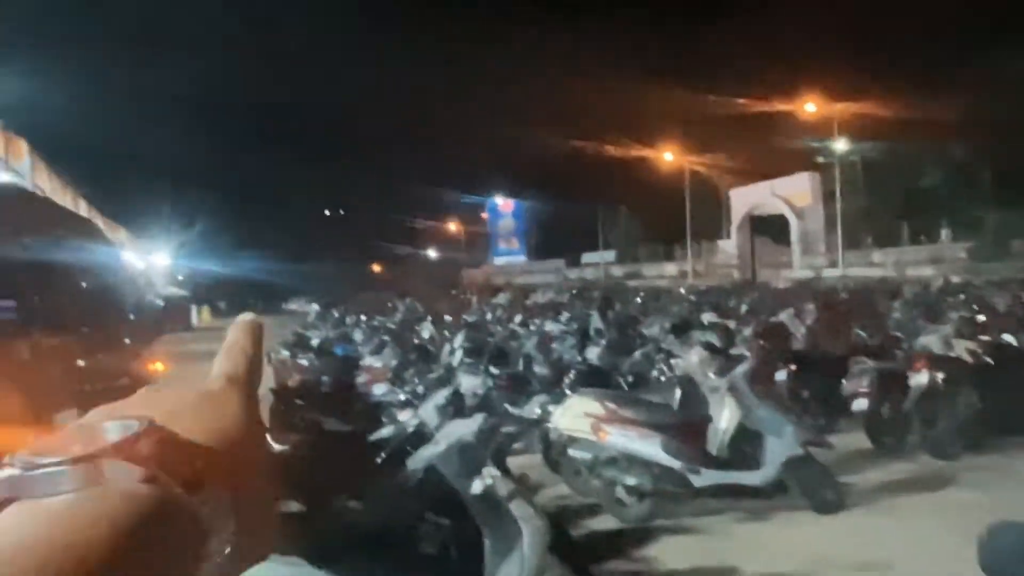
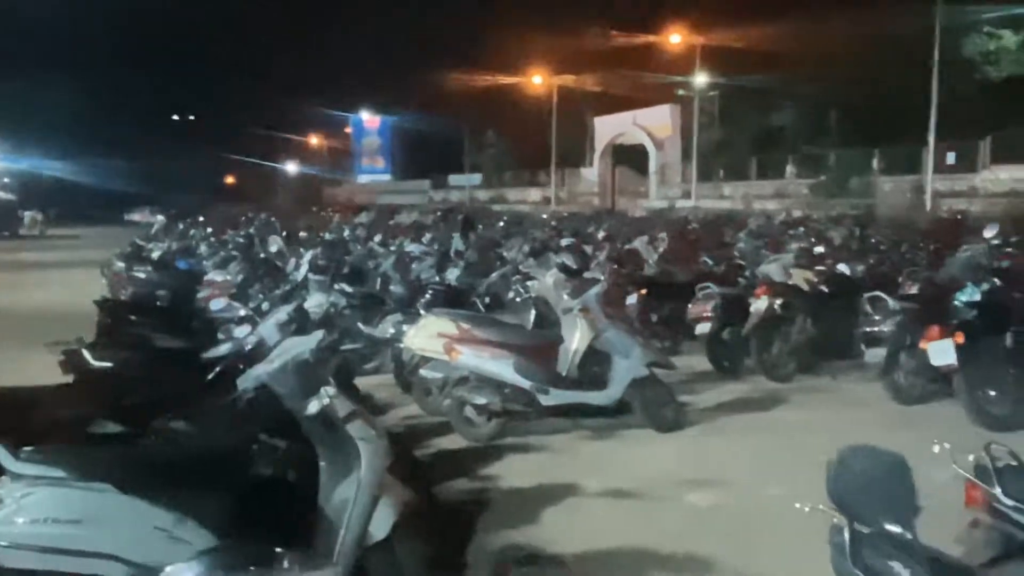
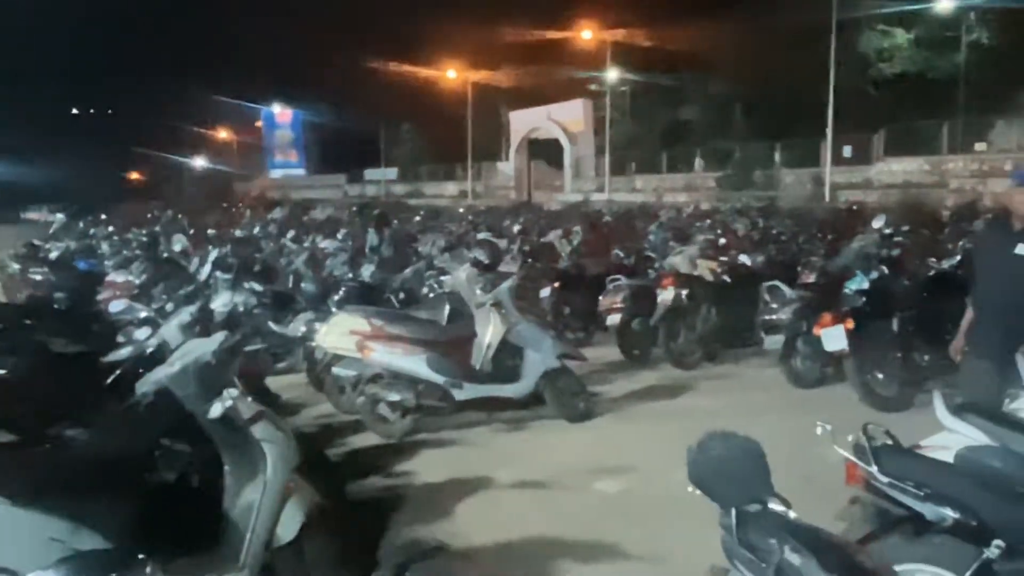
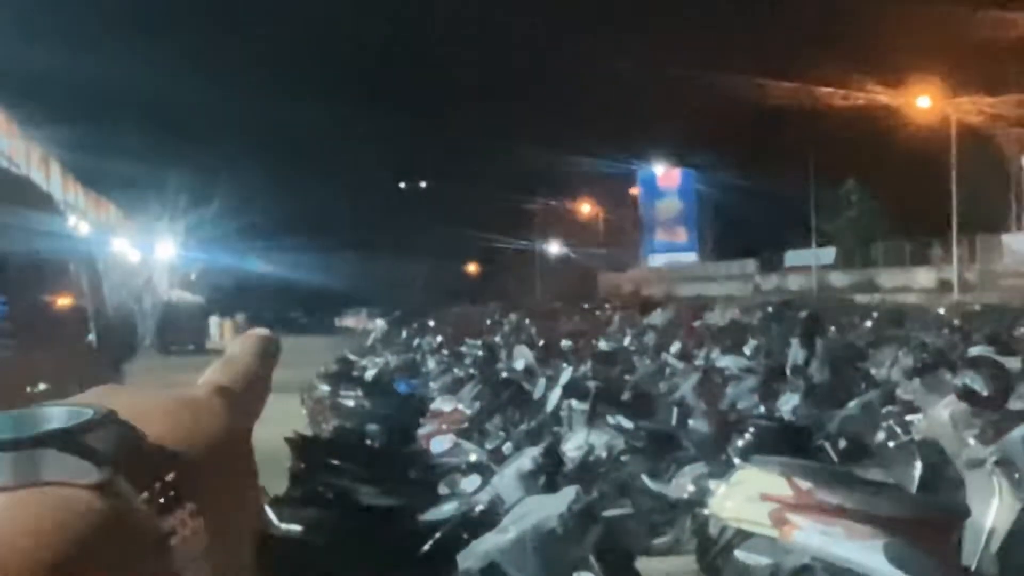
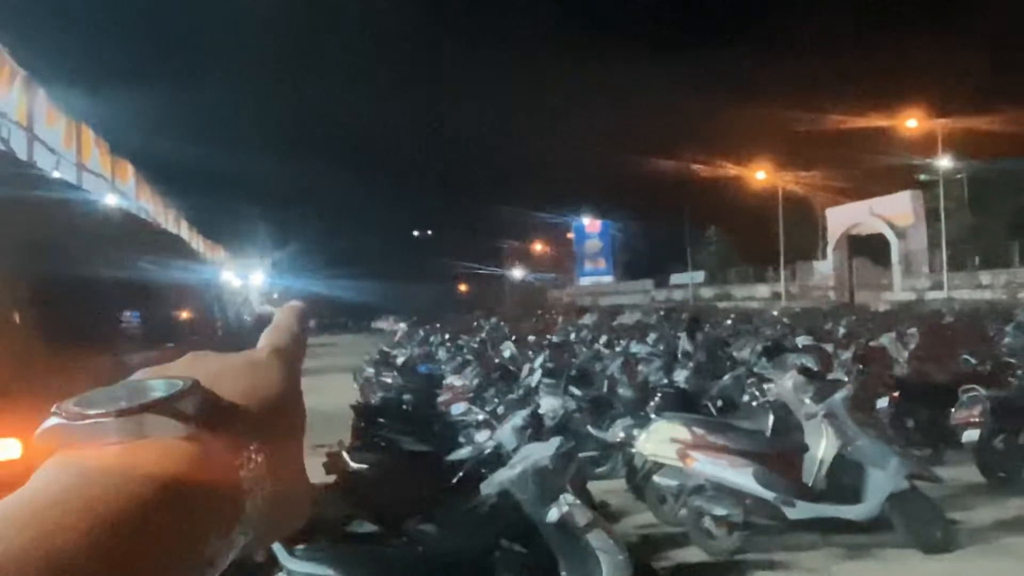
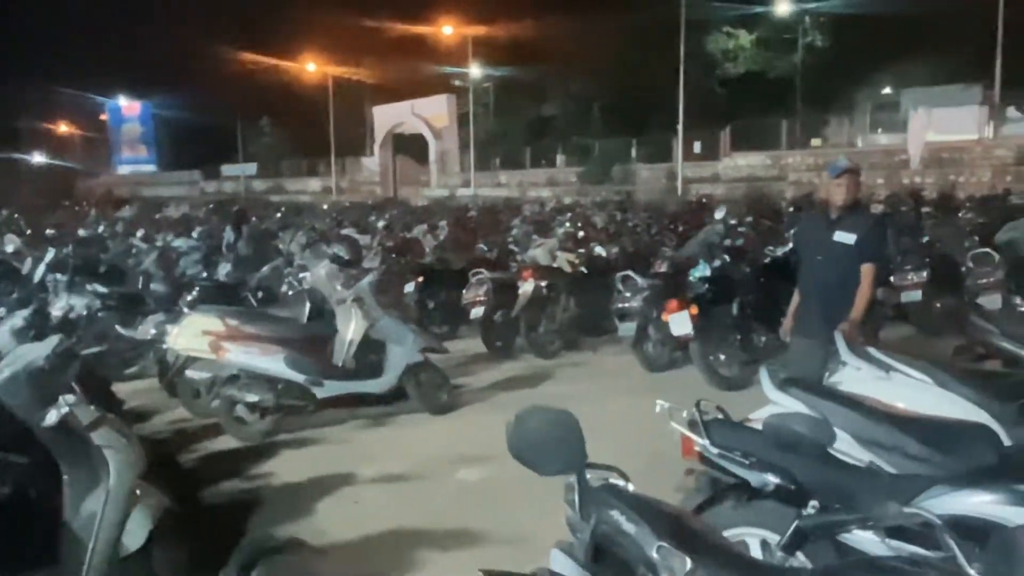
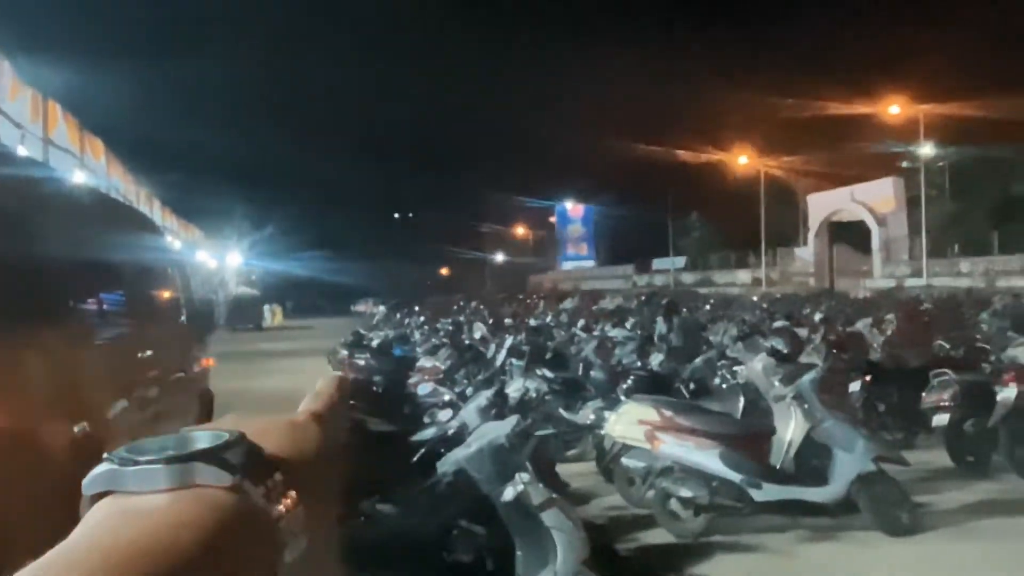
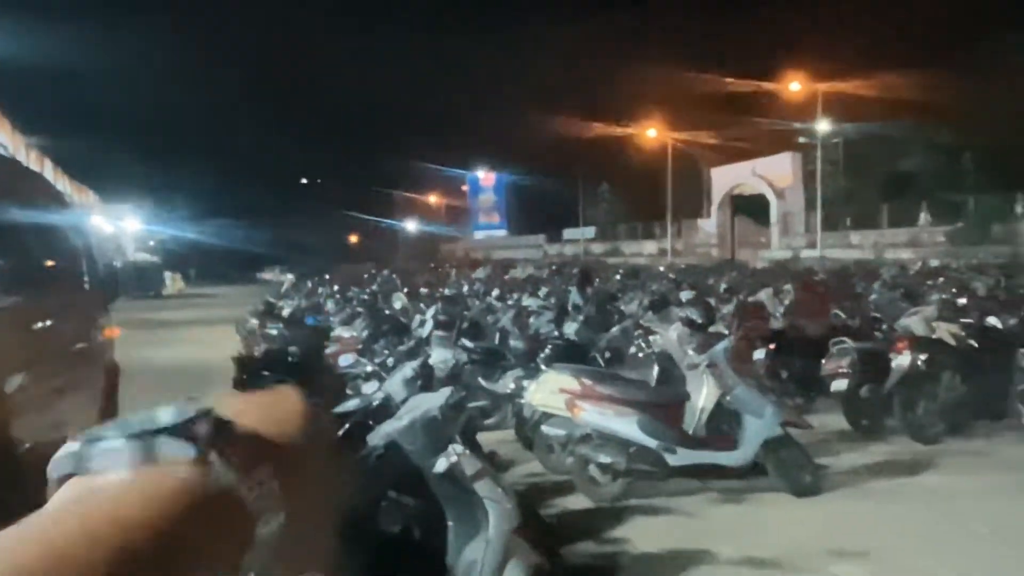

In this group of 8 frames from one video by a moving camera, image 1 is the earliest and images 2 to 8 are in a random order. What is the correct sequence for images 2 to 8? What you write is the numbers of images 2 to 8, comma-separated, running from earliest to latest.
5, 4, 7, 8, 2, 3, 6
